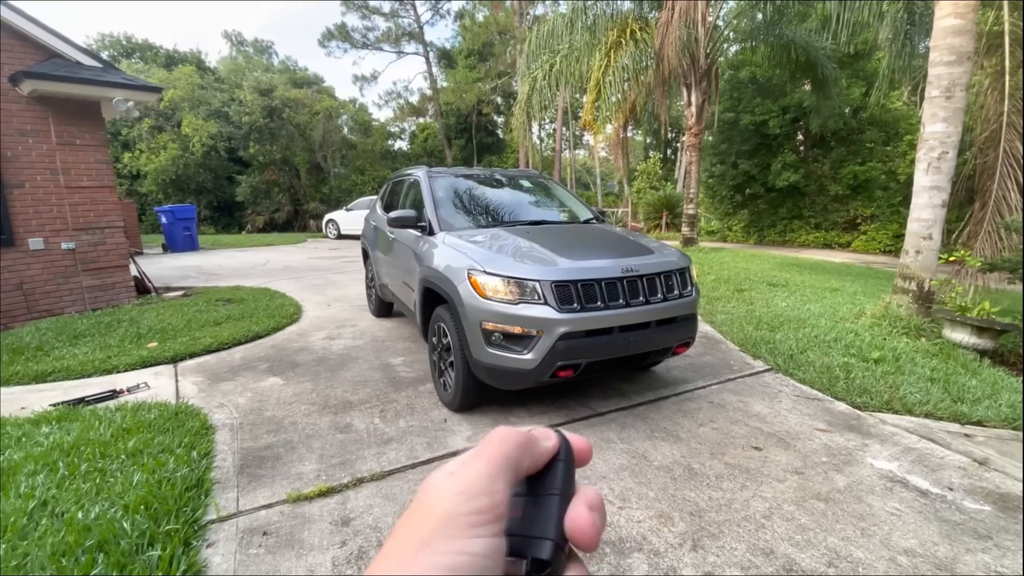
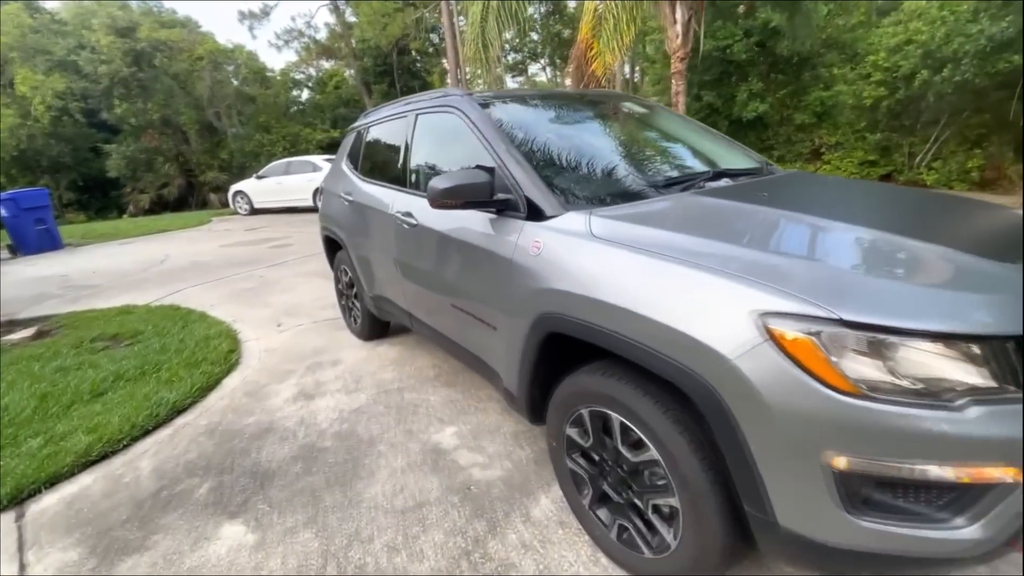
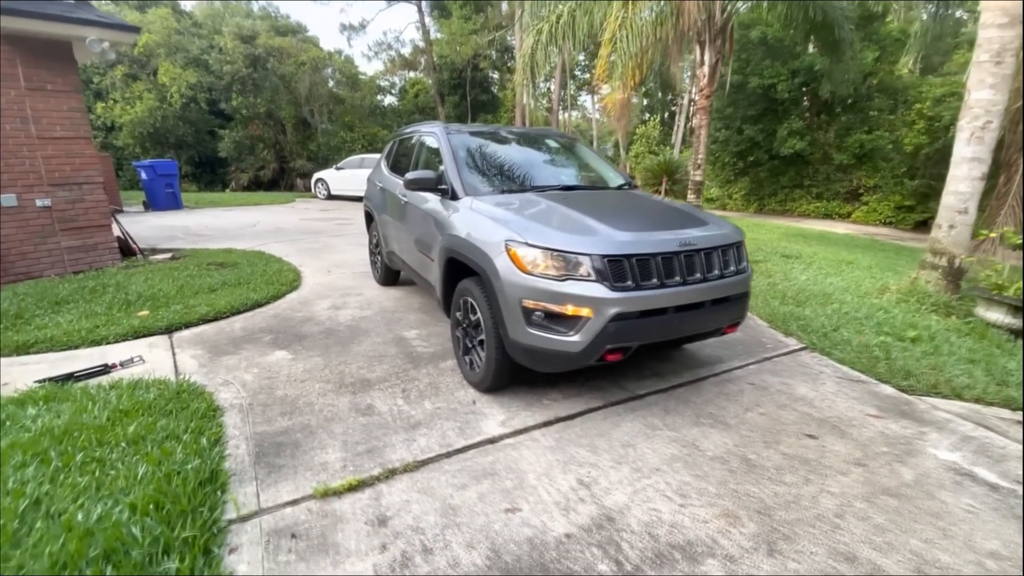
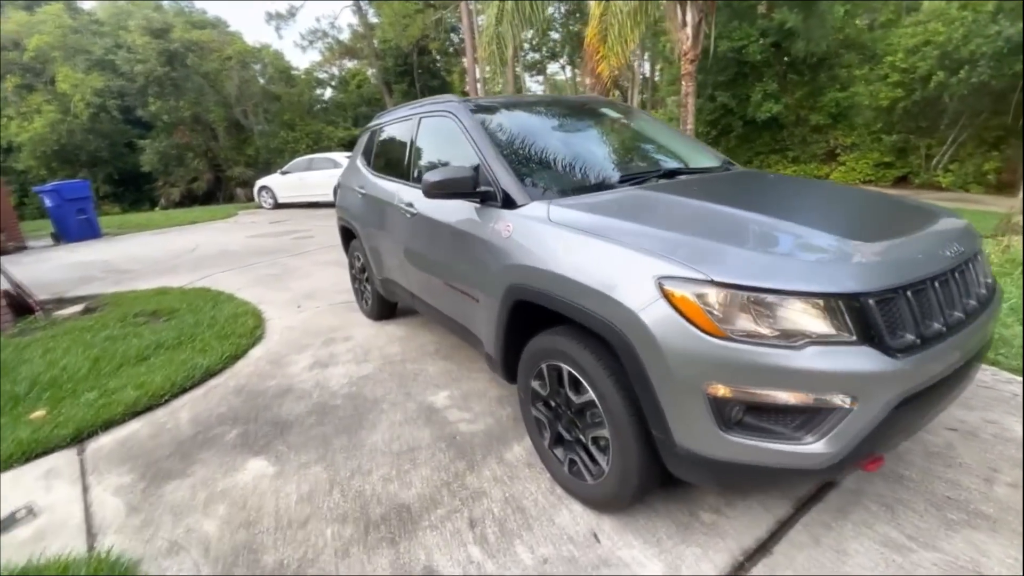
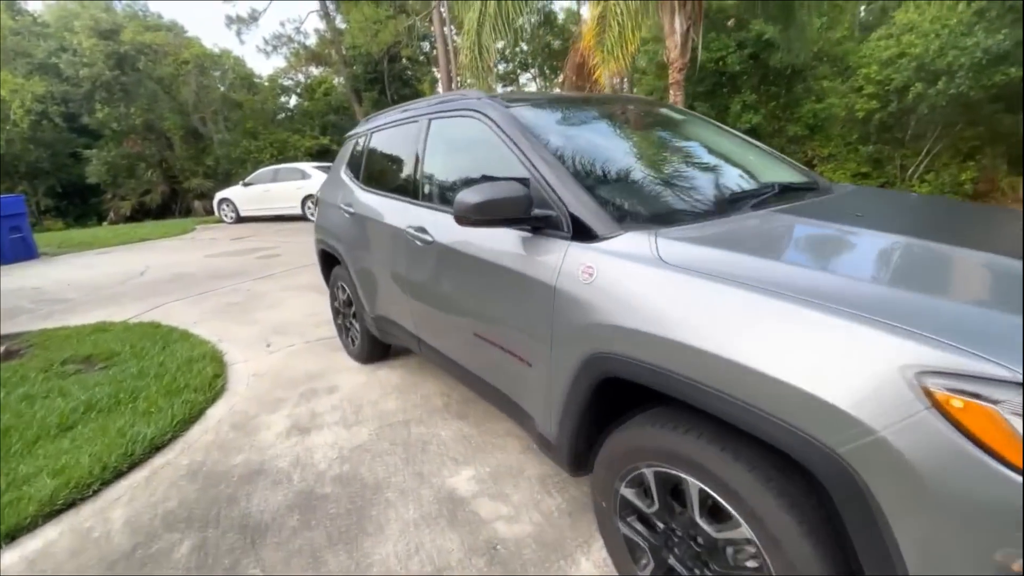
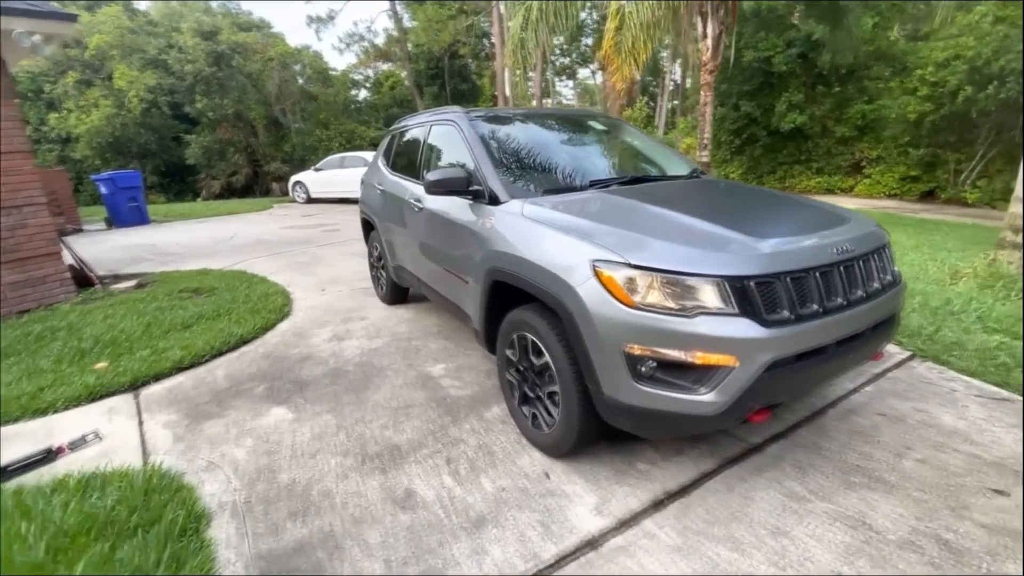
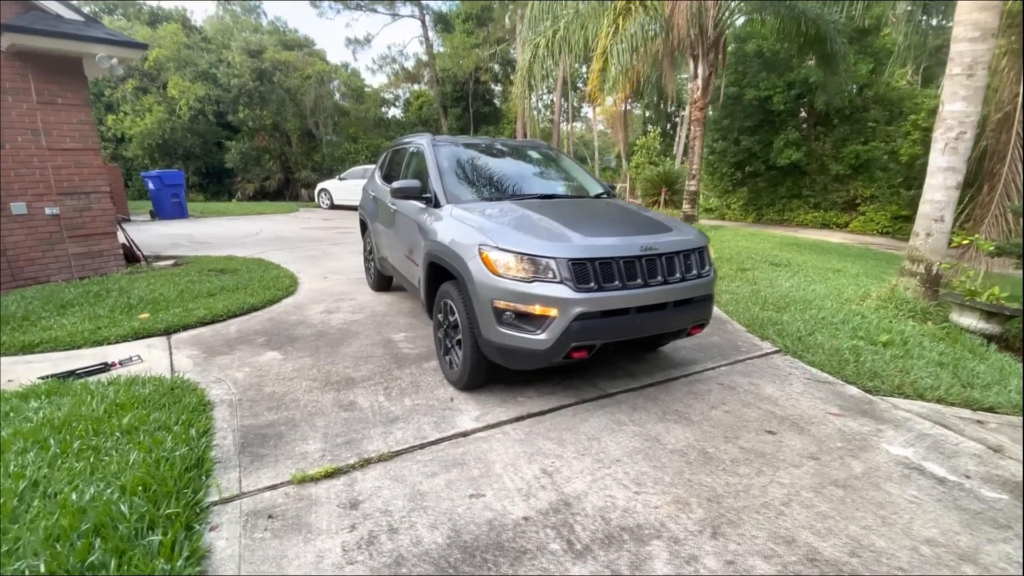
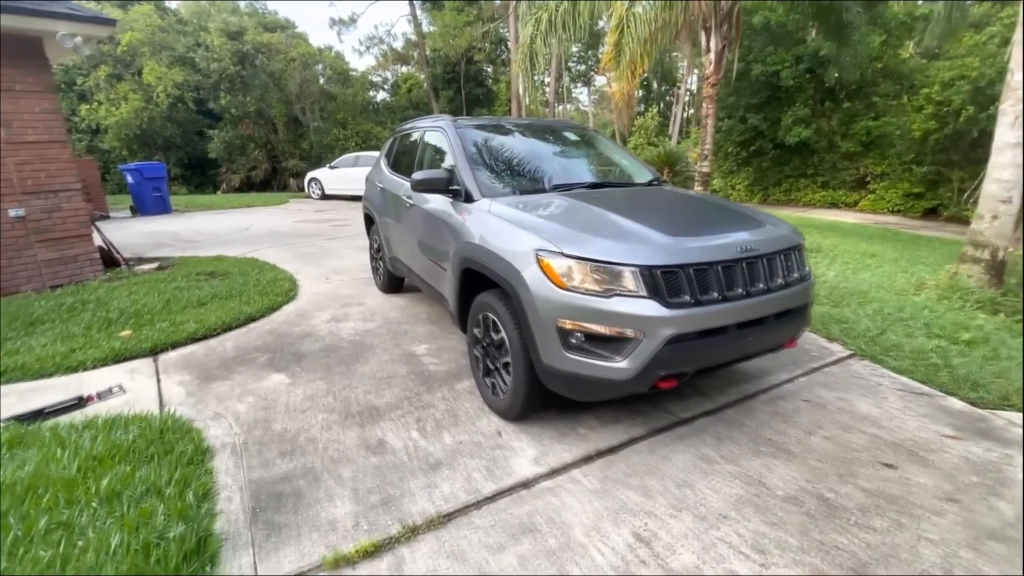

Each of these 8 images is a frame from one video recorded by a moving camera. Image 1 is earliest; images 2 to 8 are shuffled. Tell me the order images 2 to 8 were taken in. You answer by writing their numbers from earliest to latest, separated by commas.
7, 3, 8, 6, 4, 2, 5
